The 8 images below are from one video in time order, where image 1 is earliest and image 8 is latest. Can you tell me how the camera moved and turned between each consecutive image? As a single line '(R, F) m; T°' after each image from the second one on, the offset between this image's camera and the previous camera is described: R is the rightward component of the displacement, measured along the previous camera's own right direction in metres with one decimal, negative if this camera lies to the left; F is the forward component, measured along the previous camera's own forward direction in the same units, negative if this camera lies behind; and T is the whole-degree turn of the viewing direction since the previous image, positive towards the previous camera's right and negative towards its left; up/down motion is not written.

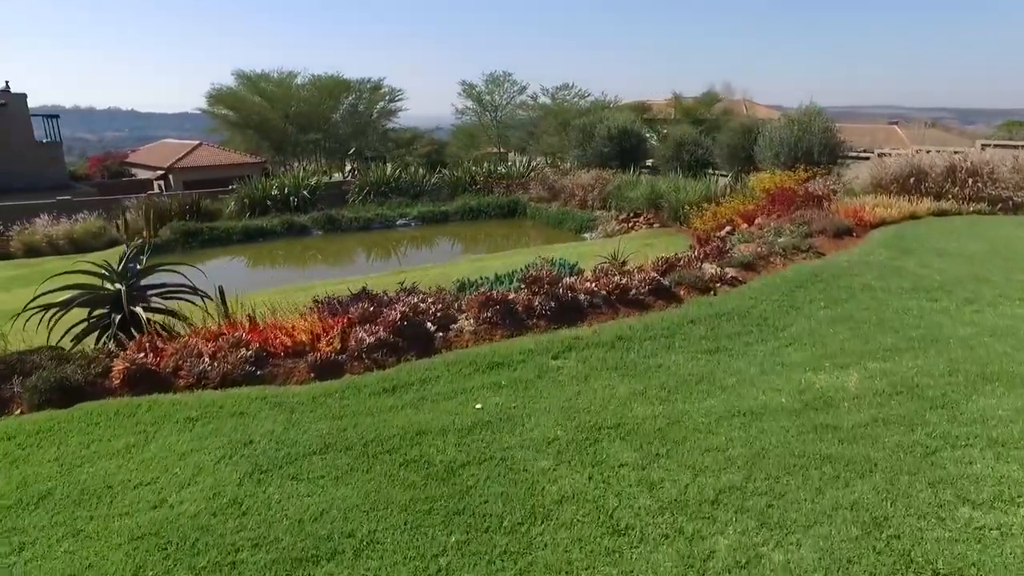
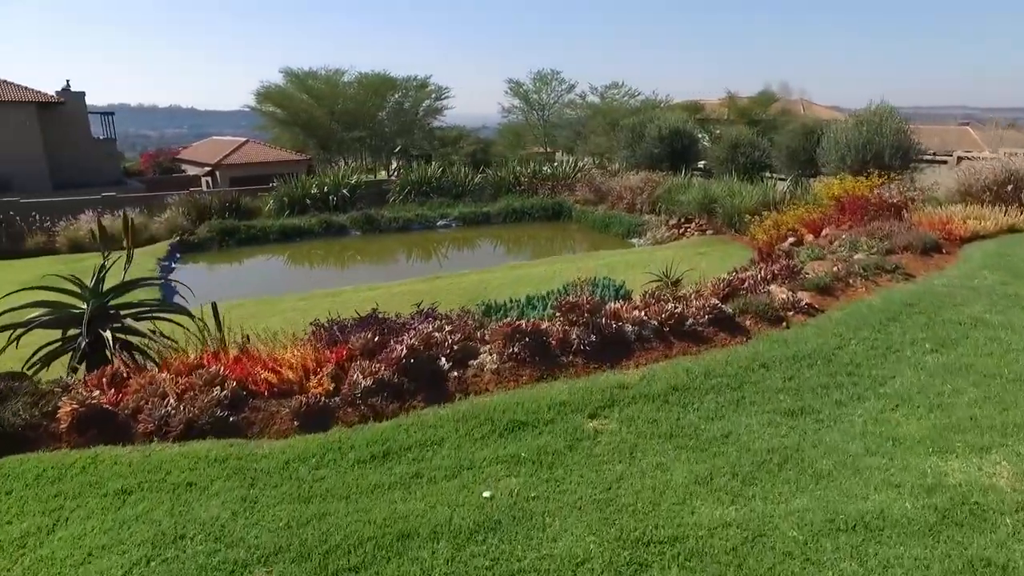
(+0.1, +0.8) m; -4°
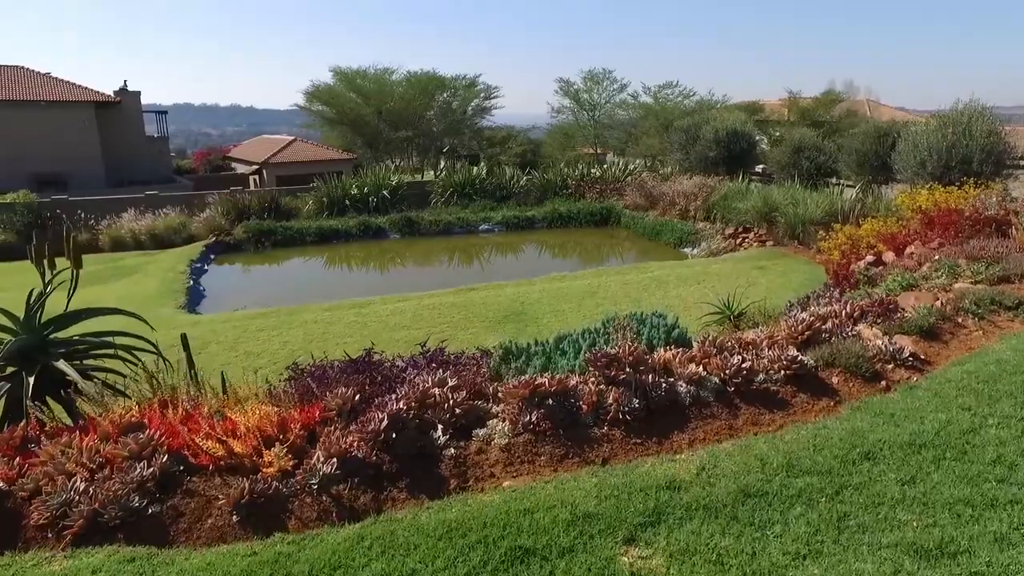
(+0.1, +0.9) m; -4°
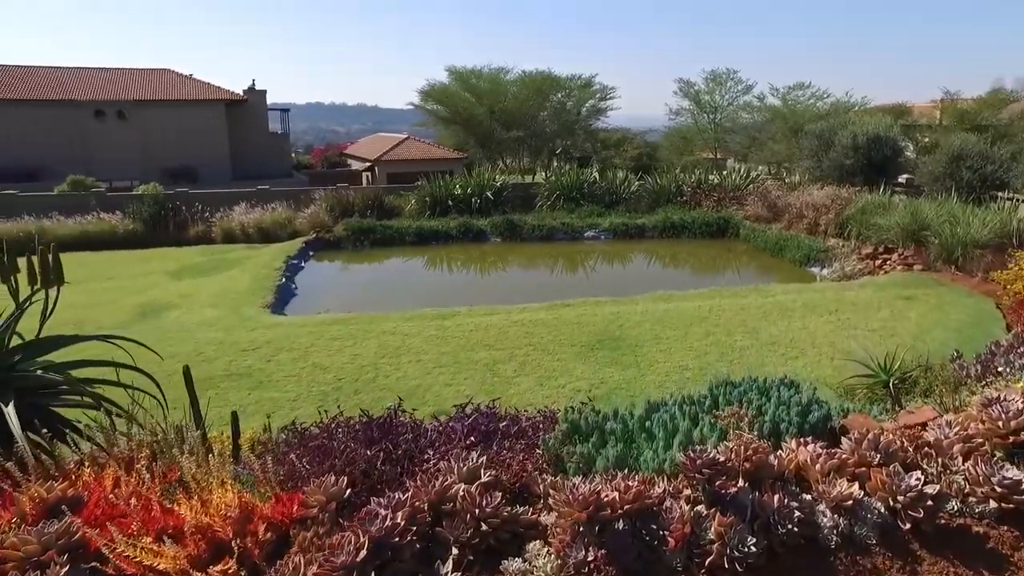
(+0.1, +1.0) m; -9°
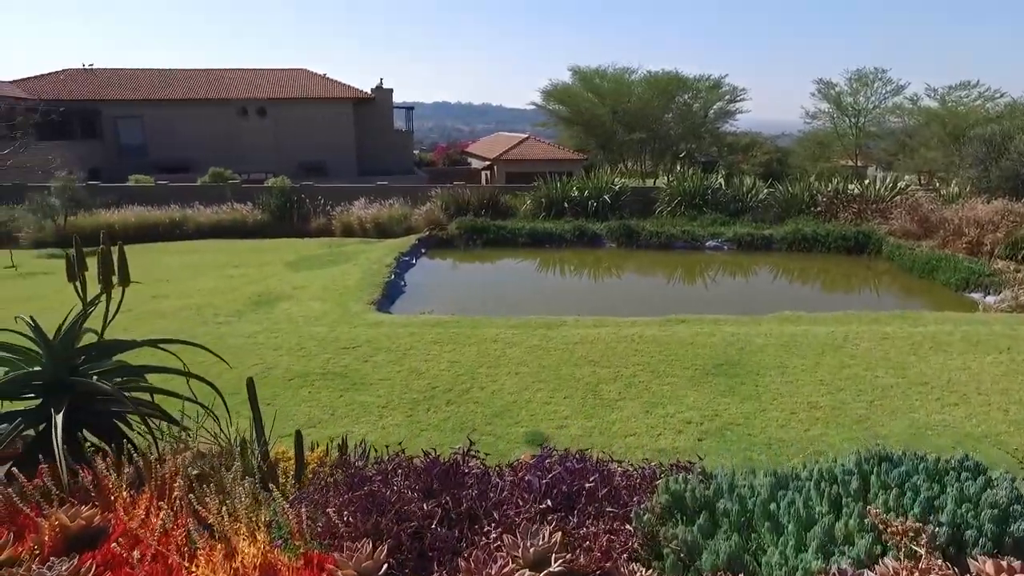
(+0.1, +0.5) m; -9°
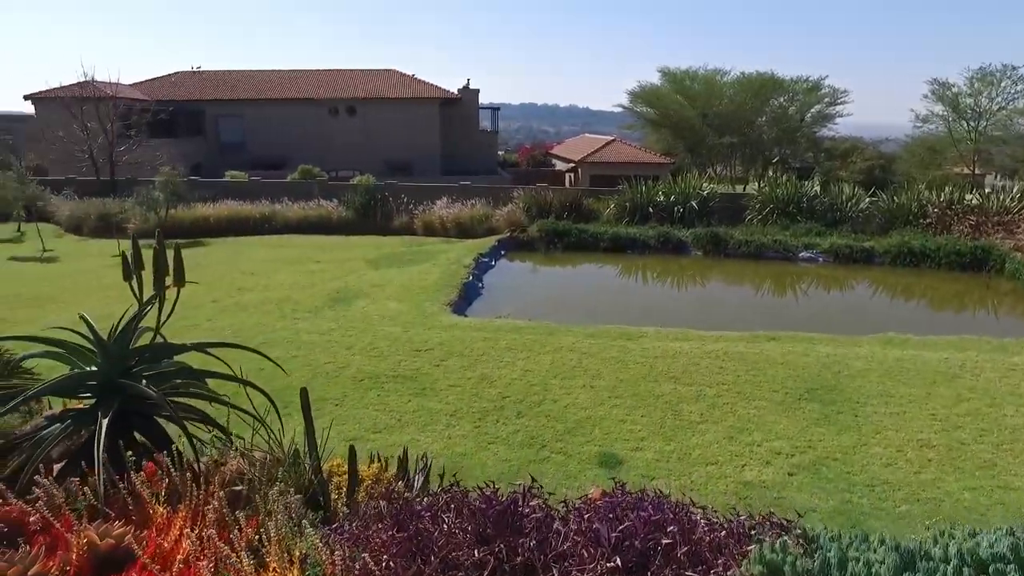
(0.0, +0.3) m; -7°
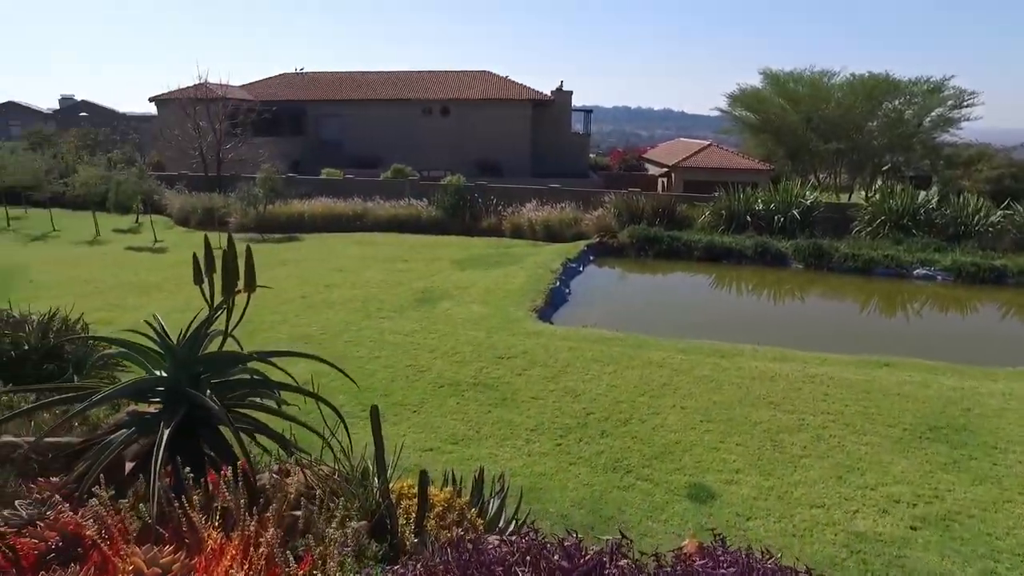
(0.0, +0.3) m; -7°
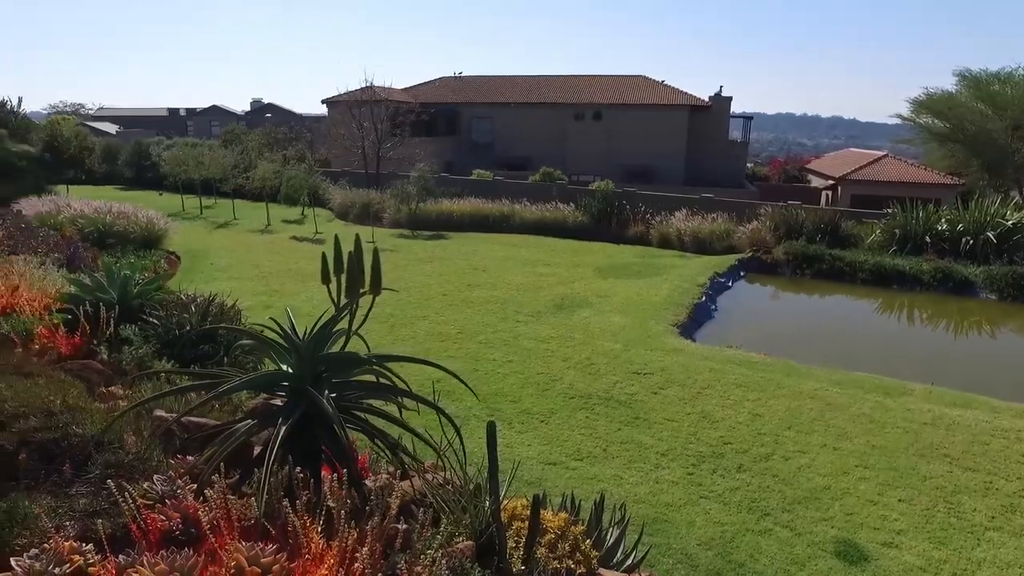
(0.0, +0.2) m; -12°
